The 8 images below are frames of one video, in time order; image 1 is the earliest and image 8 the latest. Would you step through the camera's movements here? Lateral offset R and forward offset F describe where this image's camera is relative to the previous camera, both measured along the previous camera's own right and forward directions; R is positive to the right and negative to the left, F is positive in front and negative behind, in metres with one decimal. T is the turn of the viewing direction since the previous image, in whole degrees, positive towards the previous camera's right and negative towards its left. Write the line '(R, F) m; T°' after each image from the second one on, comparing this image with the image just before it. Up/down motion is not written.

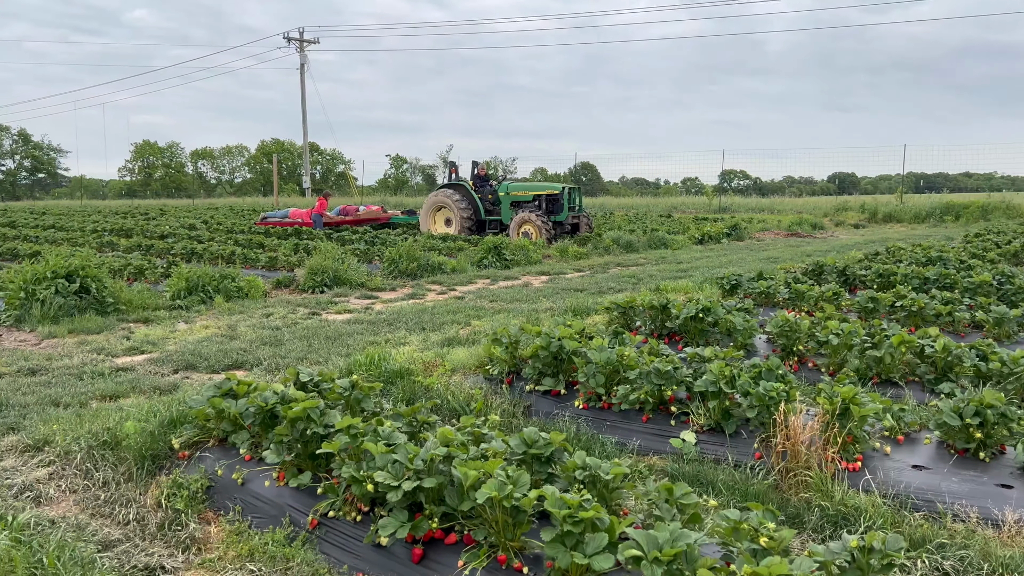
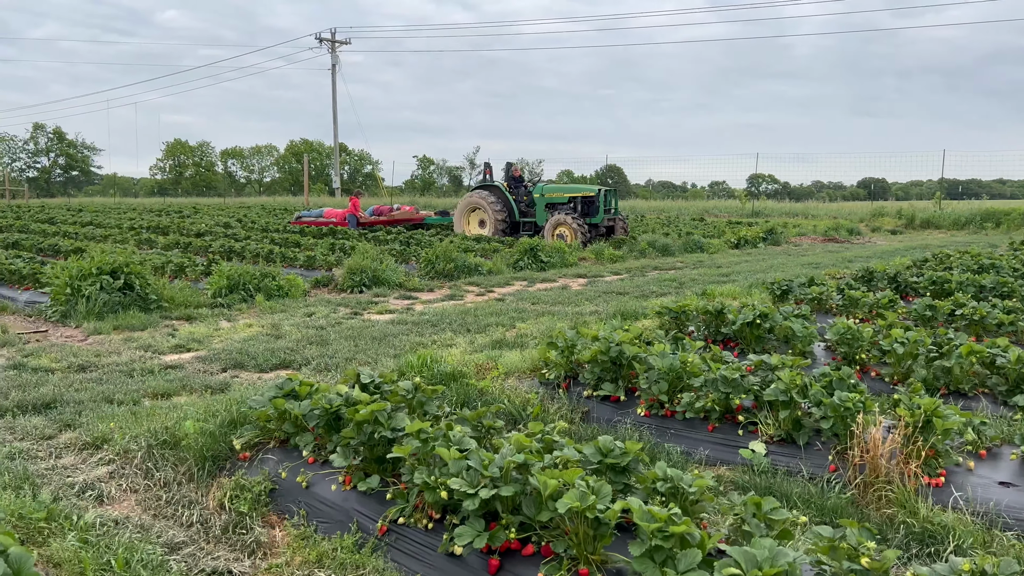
(-0.2, +0.1) m; -2°
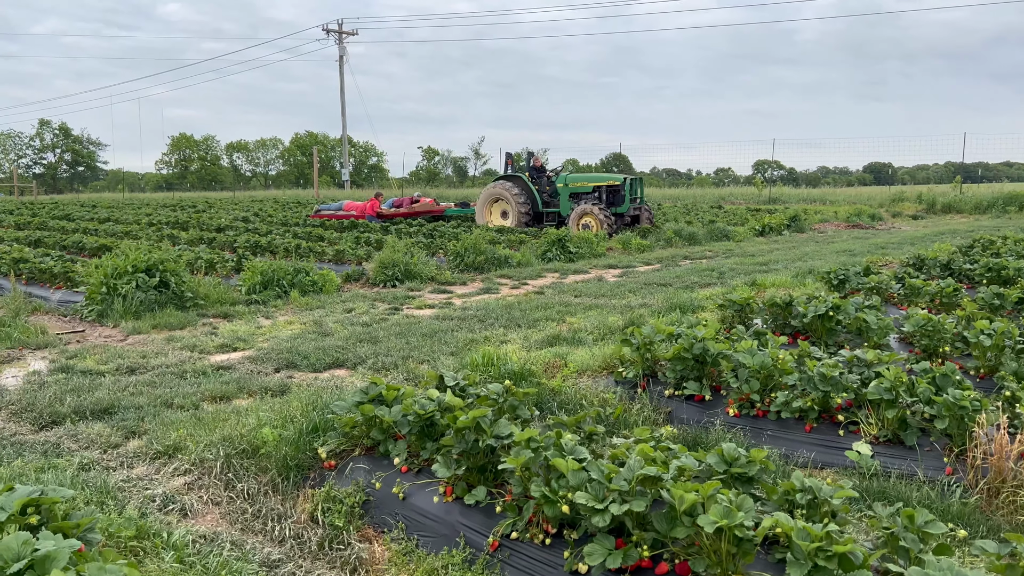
(-0.4, +0.2) m; 0°
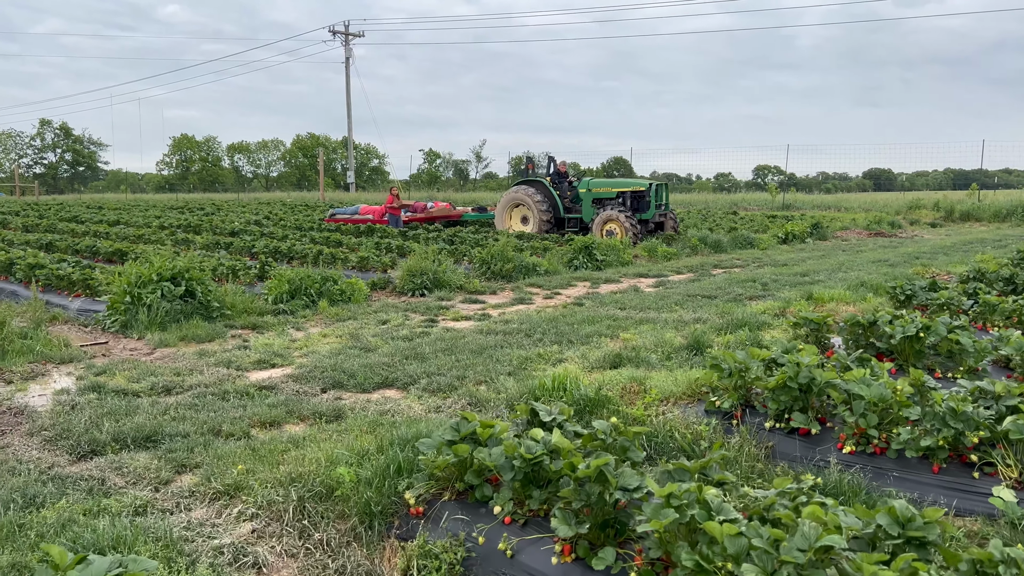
(-0.4, +0.4) m; 0°
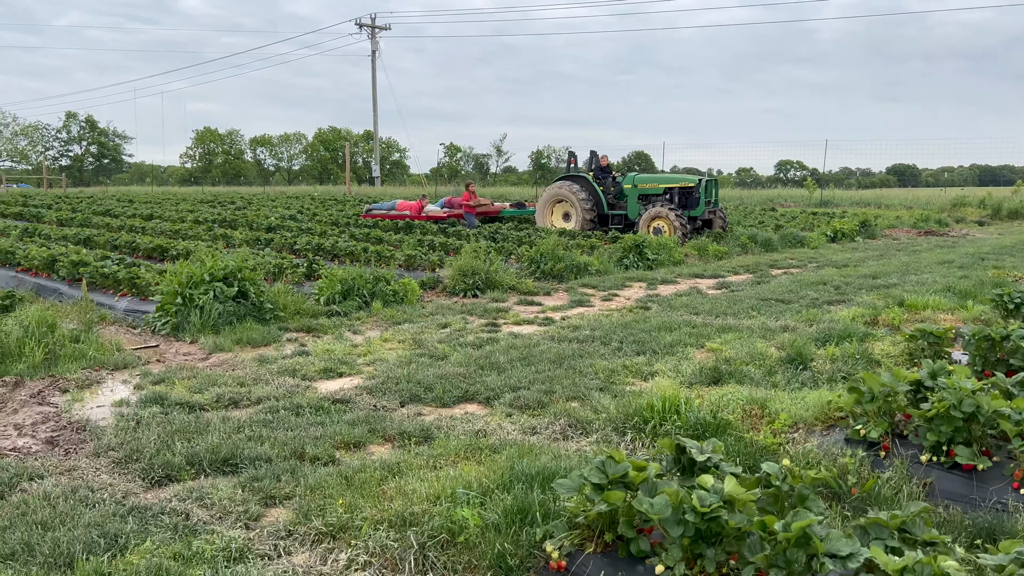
(-0.4, +0.4) m; -1°
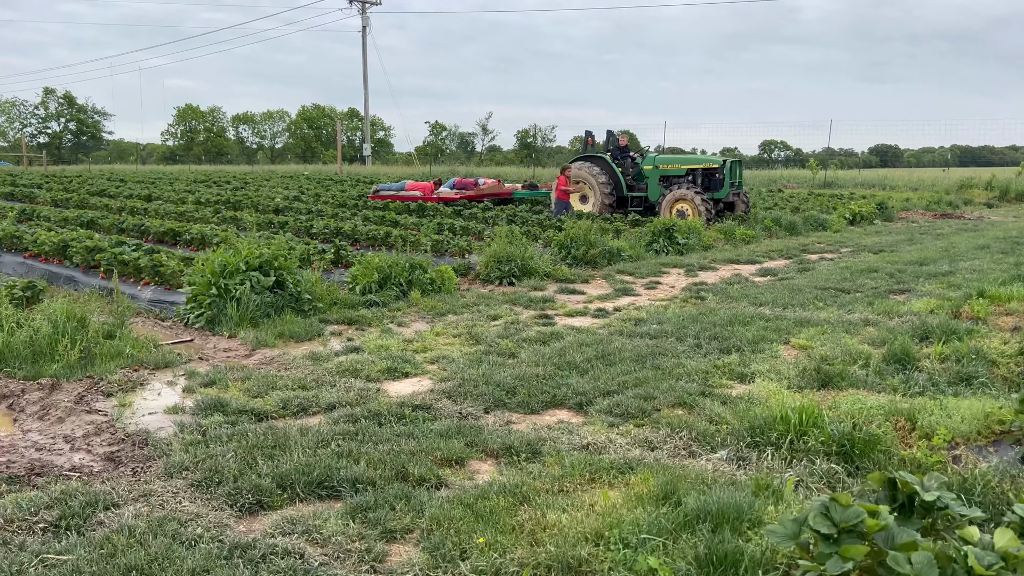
(-0.6, +0.4) m; +1°
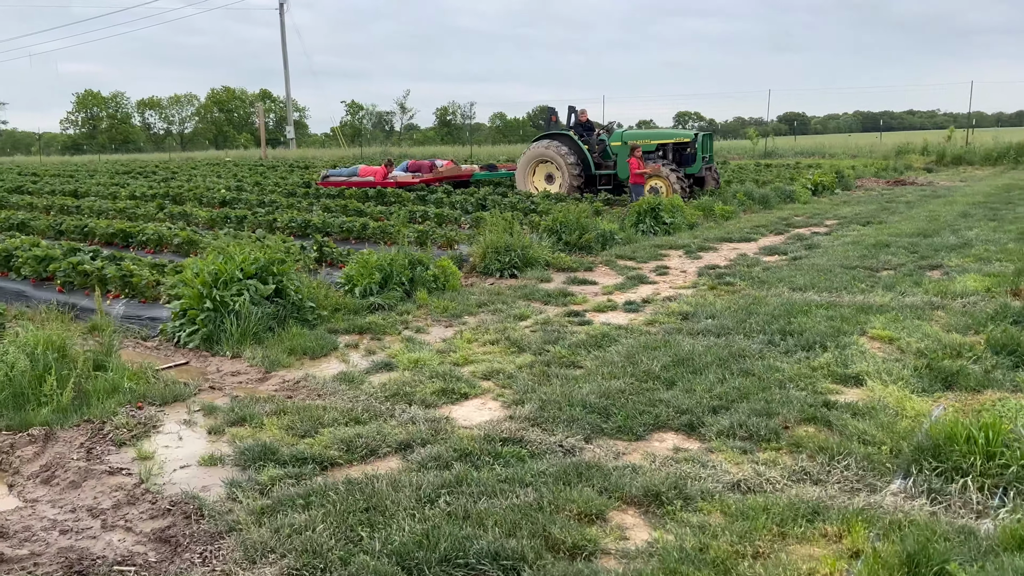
(-0.8, +0.7) m; +5°
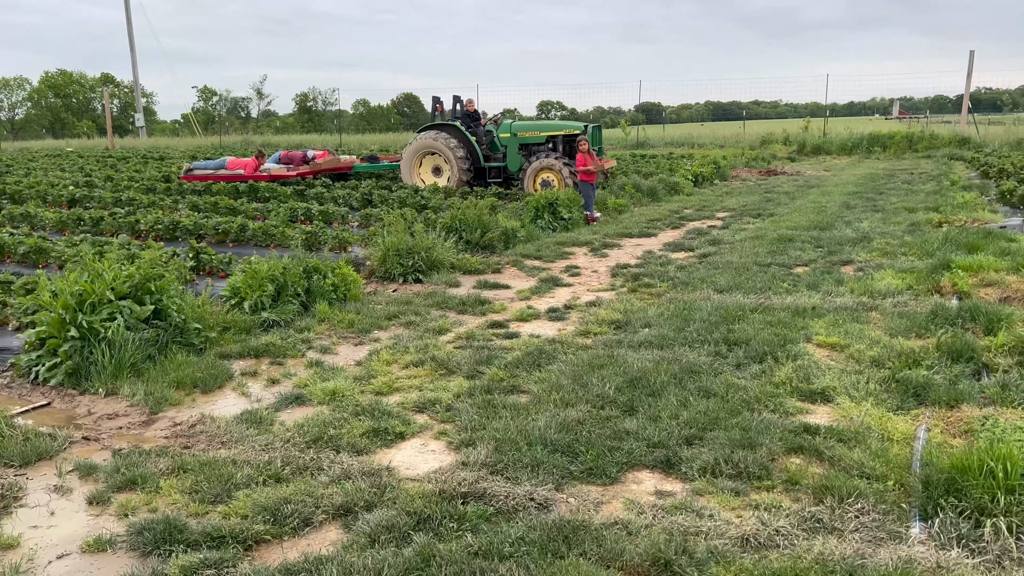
(-0.3, +0.6) m; +9°
